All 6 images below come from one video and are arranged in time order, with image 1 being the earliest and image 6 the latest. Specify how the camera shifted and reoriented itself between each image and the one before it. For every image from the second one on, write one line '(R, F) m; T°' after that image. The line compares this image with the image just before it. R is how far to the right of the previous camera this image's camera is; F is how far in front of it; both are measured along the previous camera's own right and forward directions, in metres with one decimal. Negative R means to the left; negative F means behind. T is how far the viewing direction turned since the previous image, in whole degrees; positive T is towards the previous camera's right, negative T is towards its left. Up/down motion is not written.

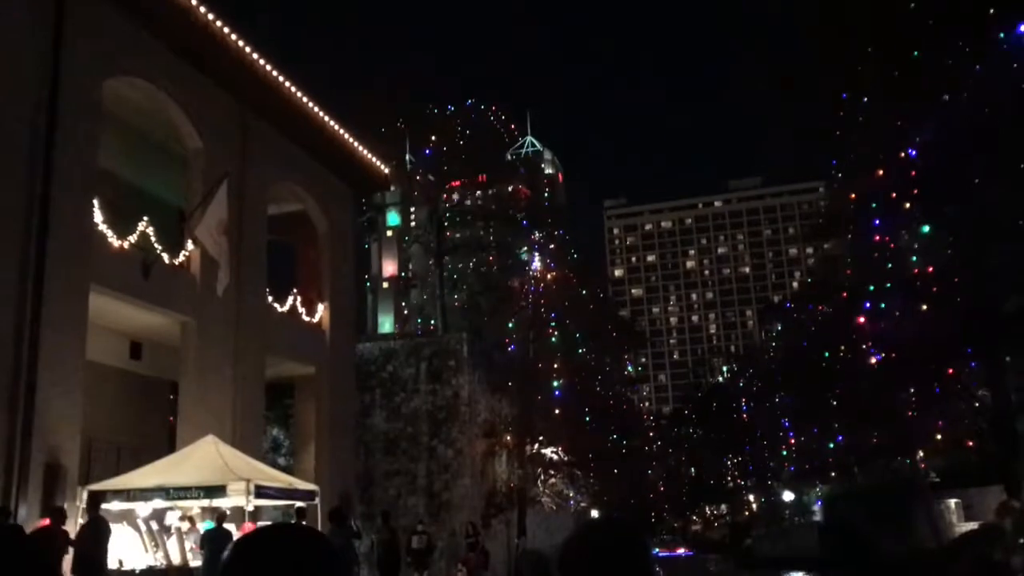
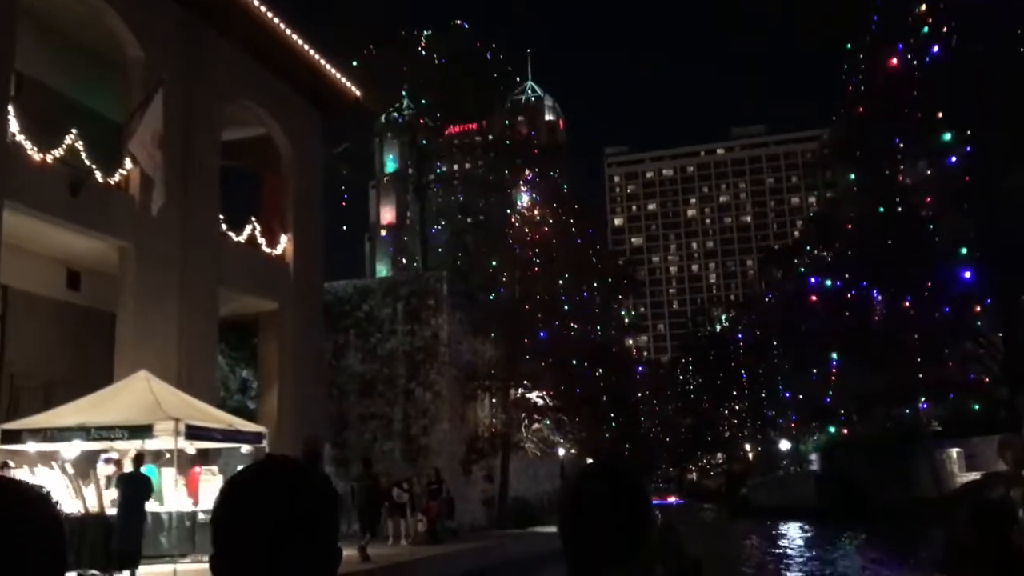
(+0.4, +1.4) m; 0°
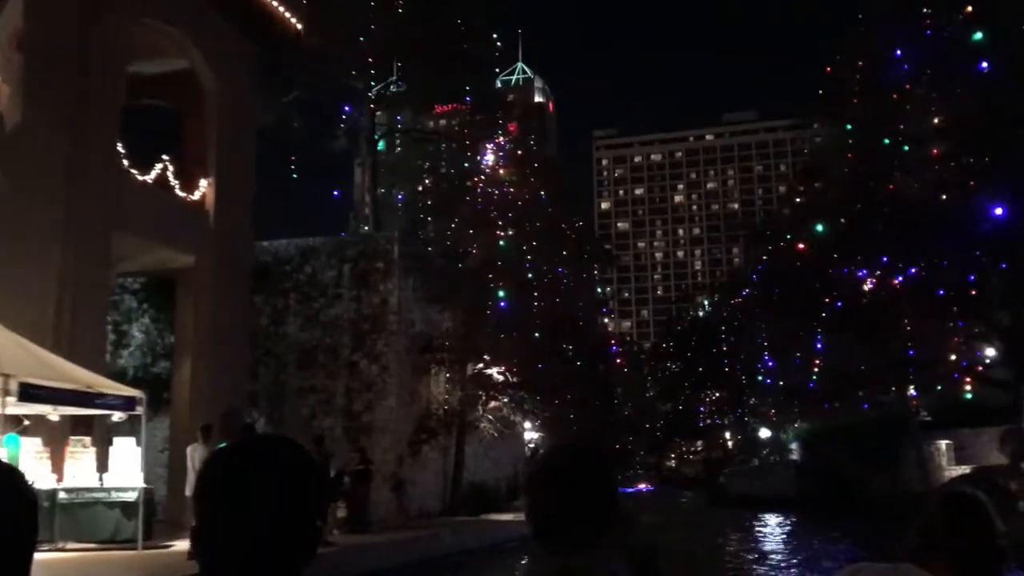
(+0.6, +2.1) m; +1°
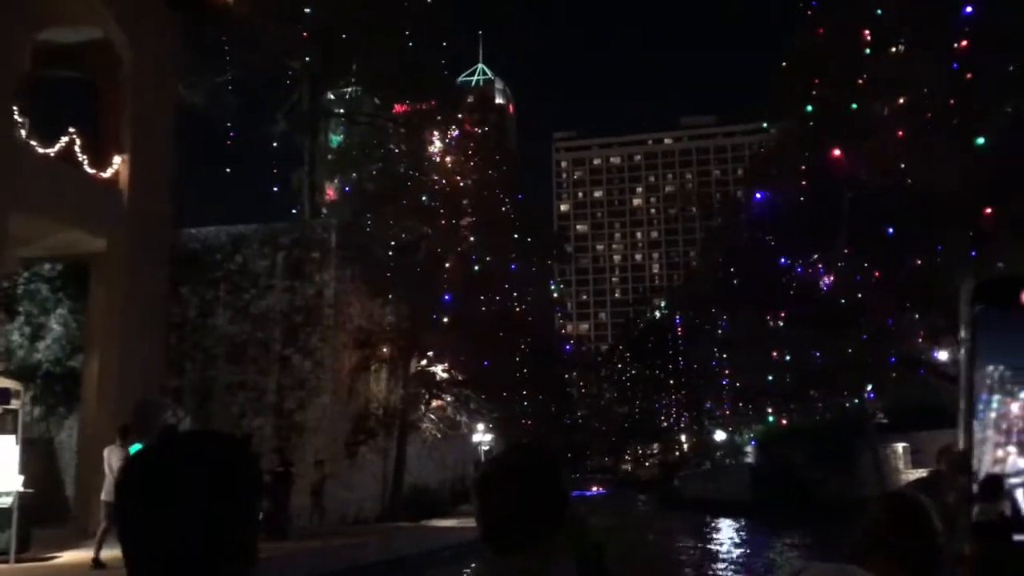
(+0.3, +1.1) m; +2°
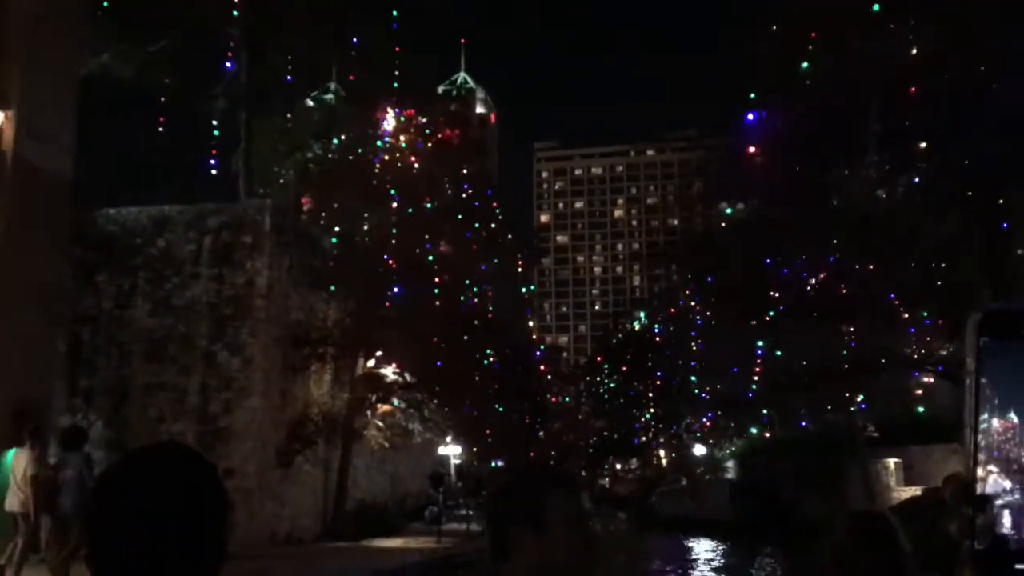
(+0.5, +2.1) m; +1°
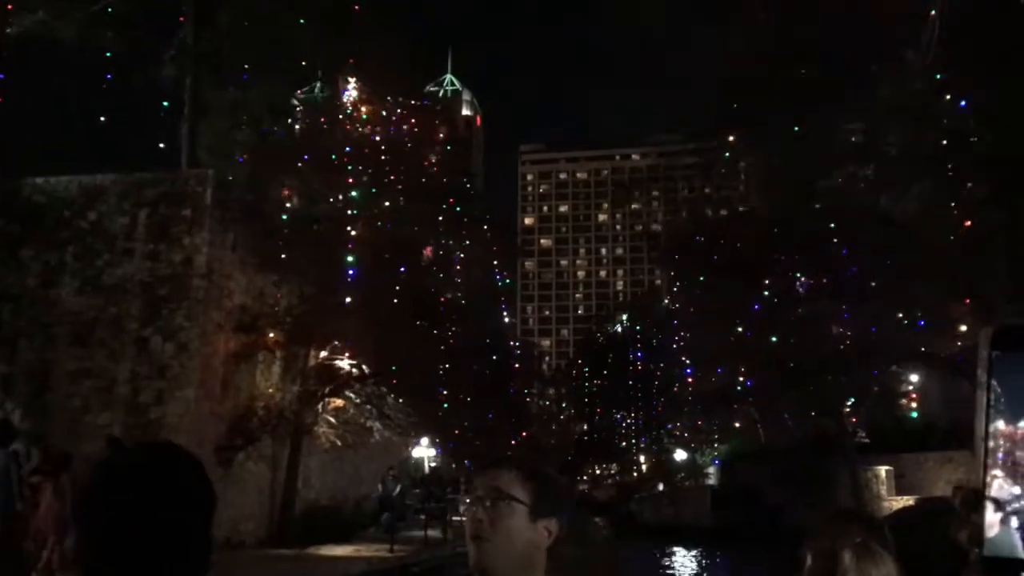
(+0.3, +1.5) m; +1°
